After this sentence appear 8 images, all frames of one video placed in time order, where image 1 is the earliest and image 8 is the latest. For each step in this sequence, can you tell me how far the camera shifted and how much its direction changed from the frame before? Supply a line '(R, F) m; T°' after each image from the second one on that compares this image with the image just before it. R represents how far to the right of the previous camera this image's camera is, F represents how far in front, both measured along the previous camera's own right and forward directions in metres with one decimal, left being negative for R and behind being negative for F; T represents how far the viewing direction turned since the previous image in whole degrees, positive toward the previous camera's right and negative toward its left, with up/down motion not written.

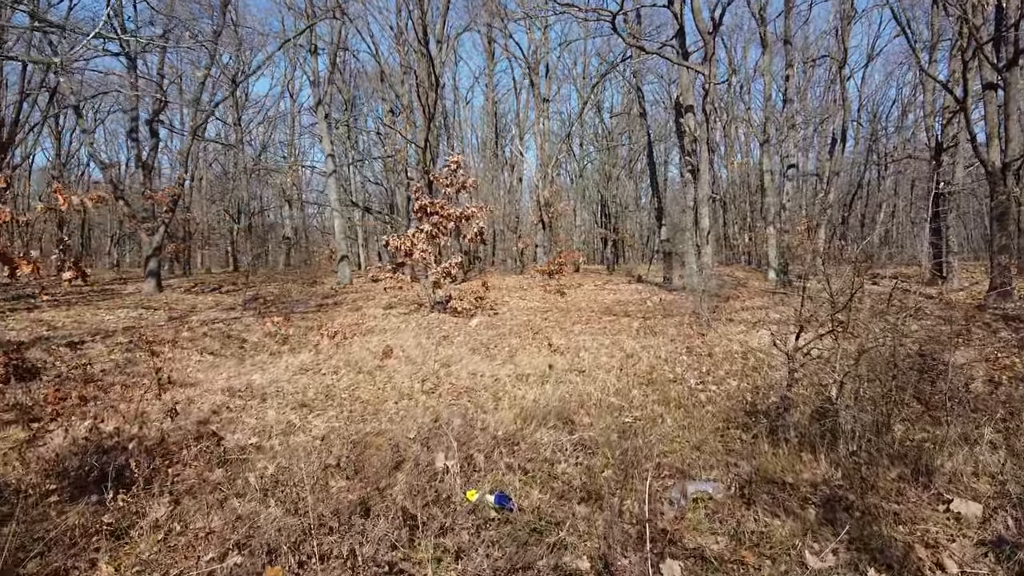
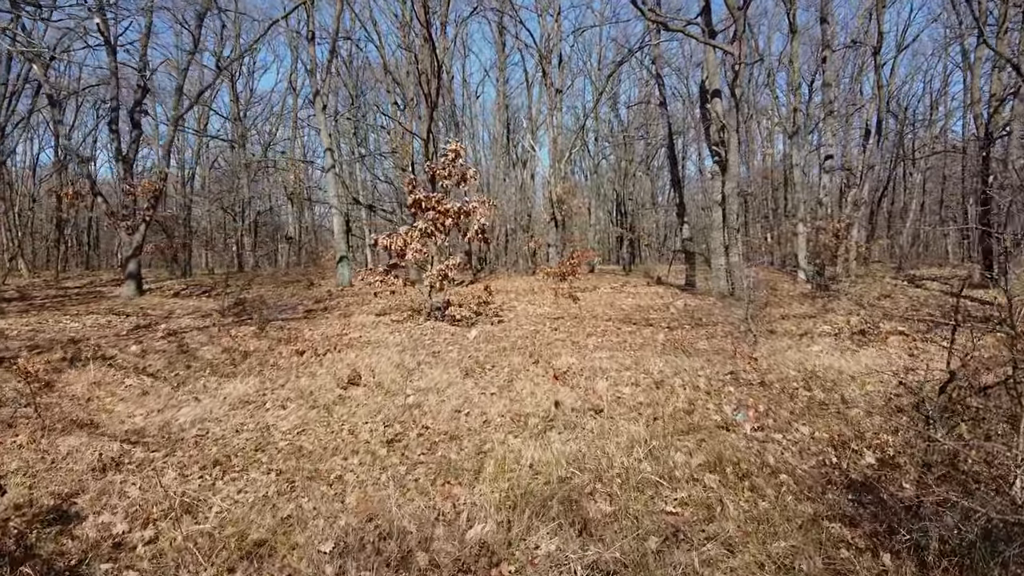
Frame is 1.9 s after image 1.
(+0.1, +1.5) m; -1°
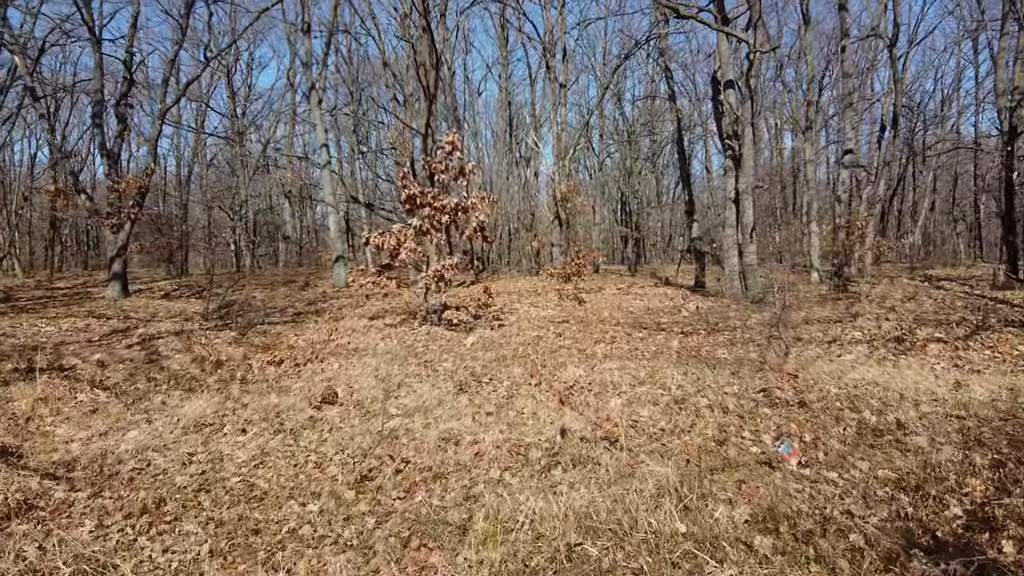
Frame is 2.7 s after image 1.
(0.0, +0.8) m; 0°
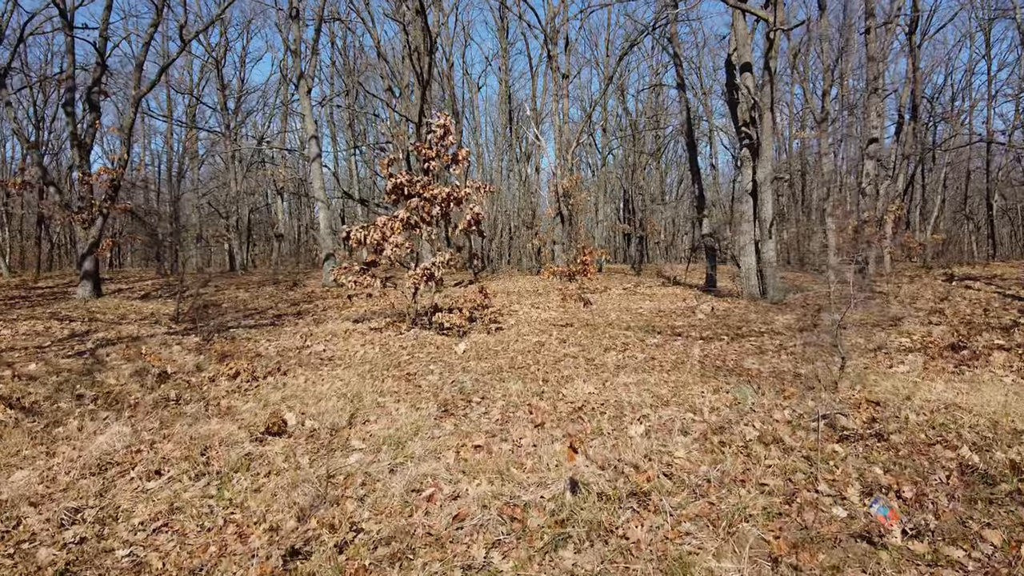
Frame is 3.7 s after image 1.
(0.0, +1.0) m; 0°
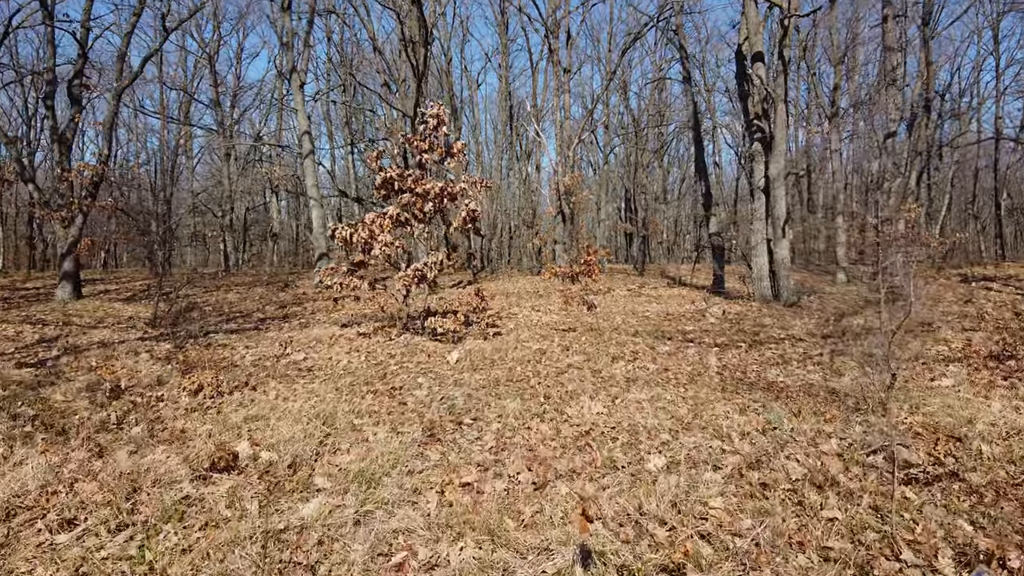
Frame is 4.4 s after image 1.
(0.0, +0.7) m; 0°
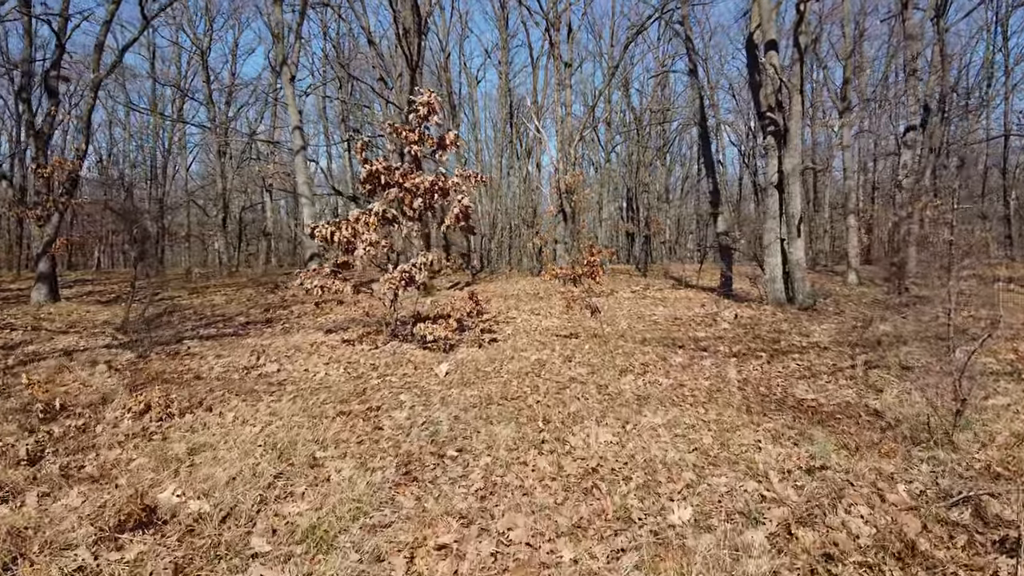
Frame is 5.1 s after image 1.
(0.0, +0.7) m; 0°
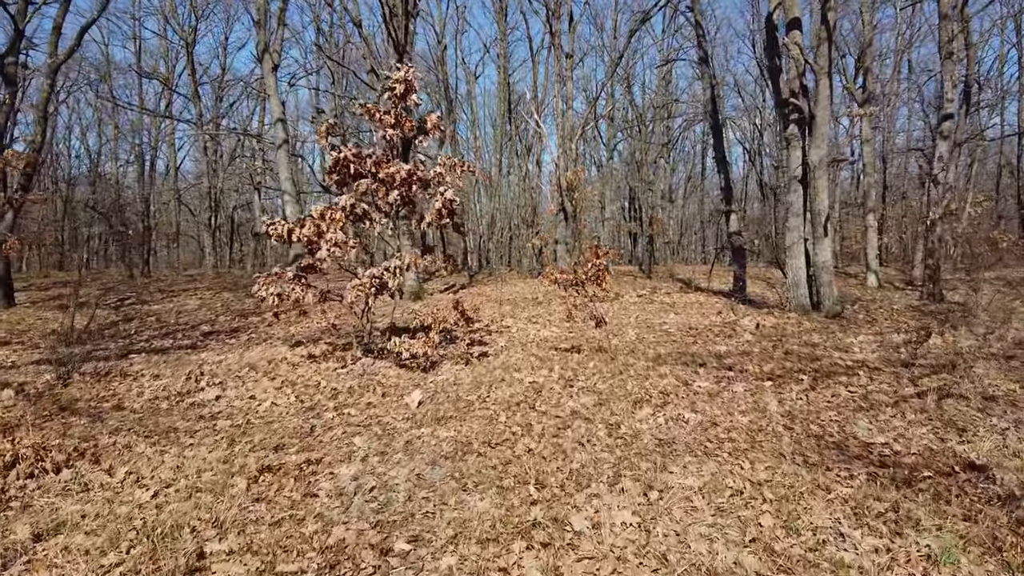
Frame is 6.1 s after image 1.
(+0.1, +1.1) m; 0°
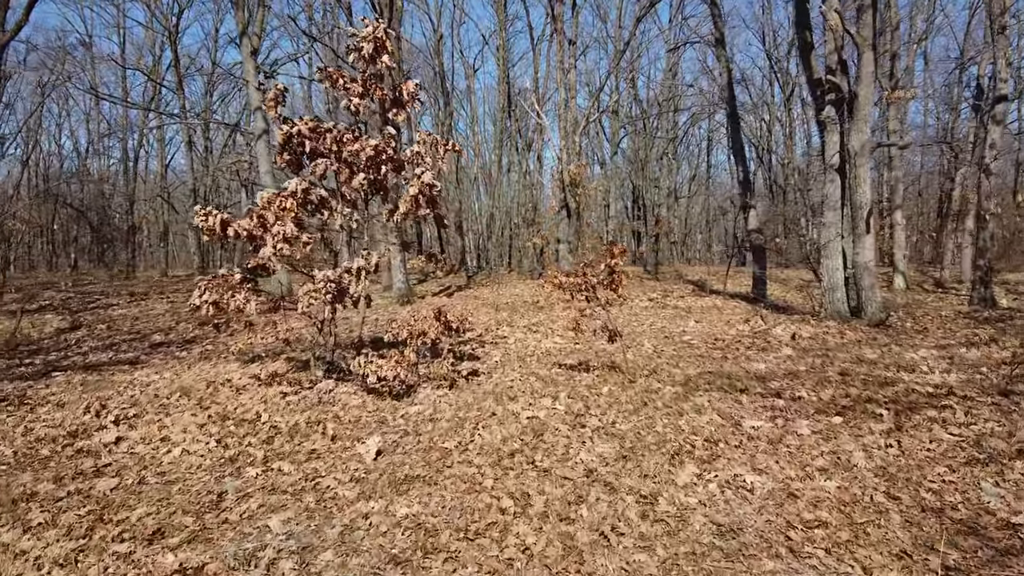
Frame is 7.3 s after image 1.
(0.0, +1.2) m; 0°
